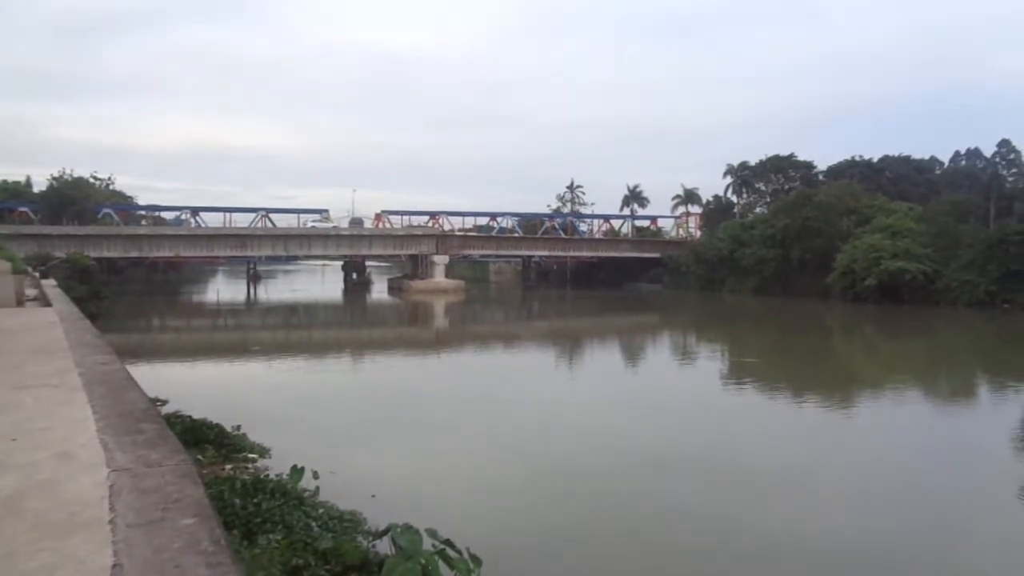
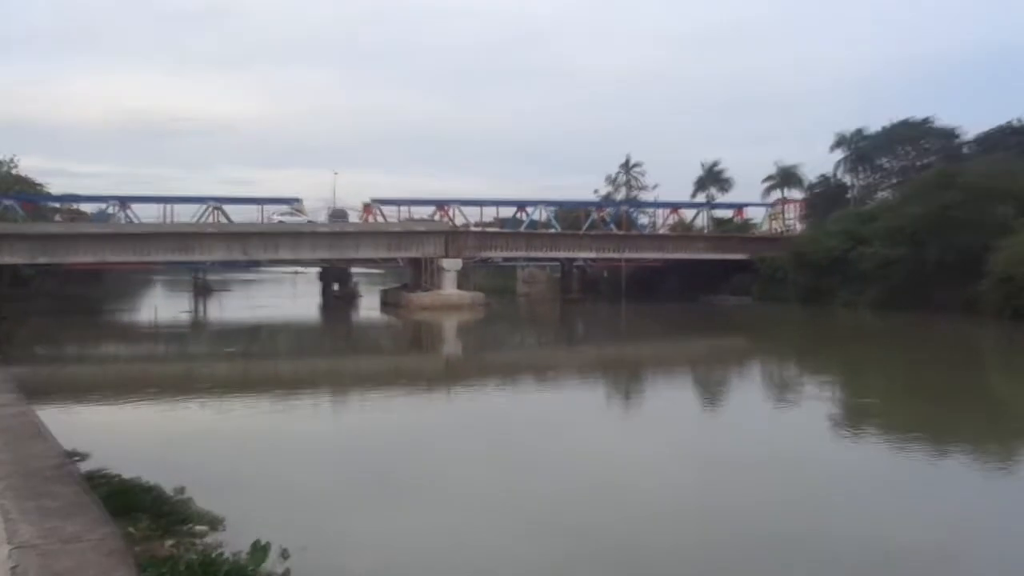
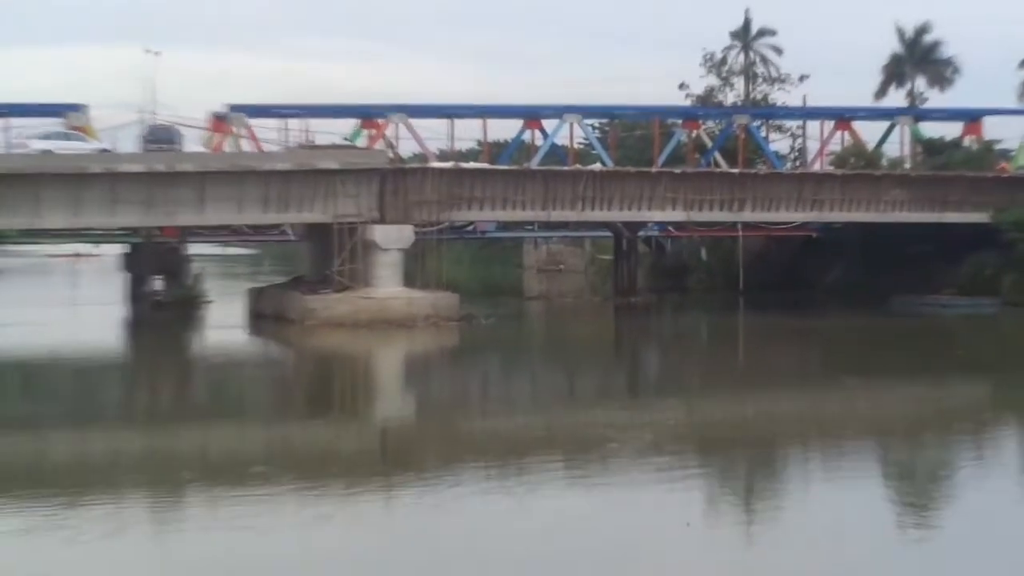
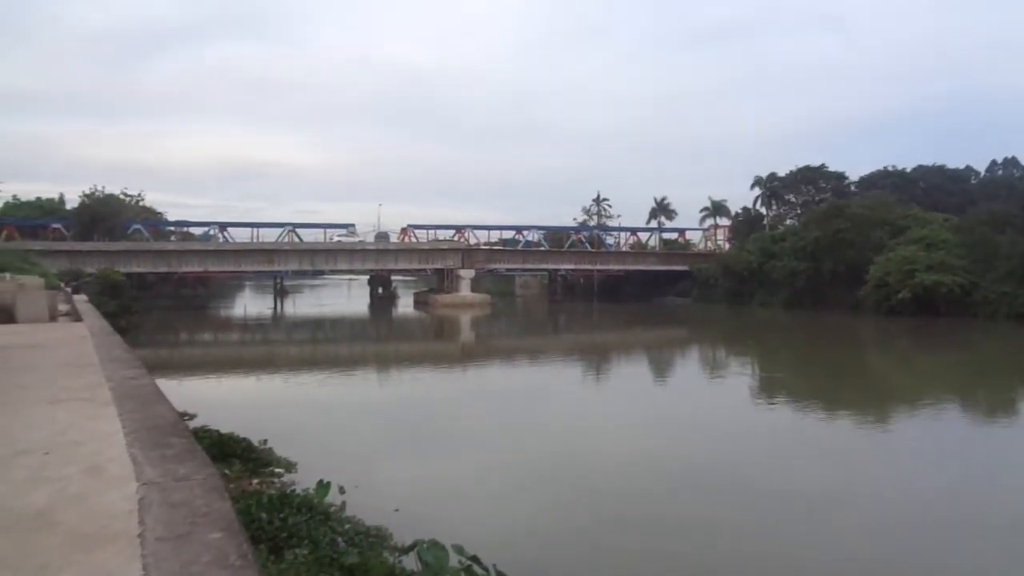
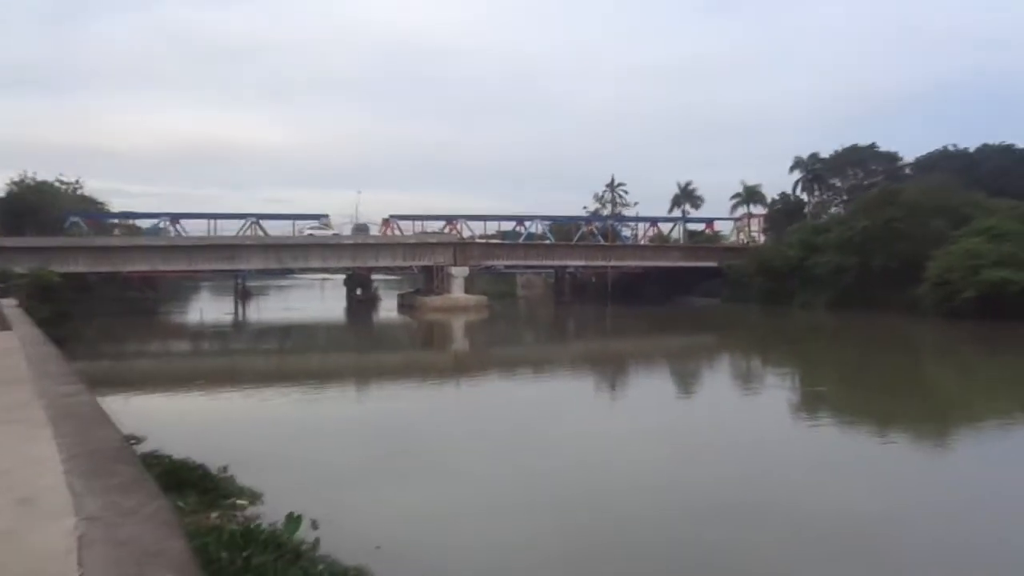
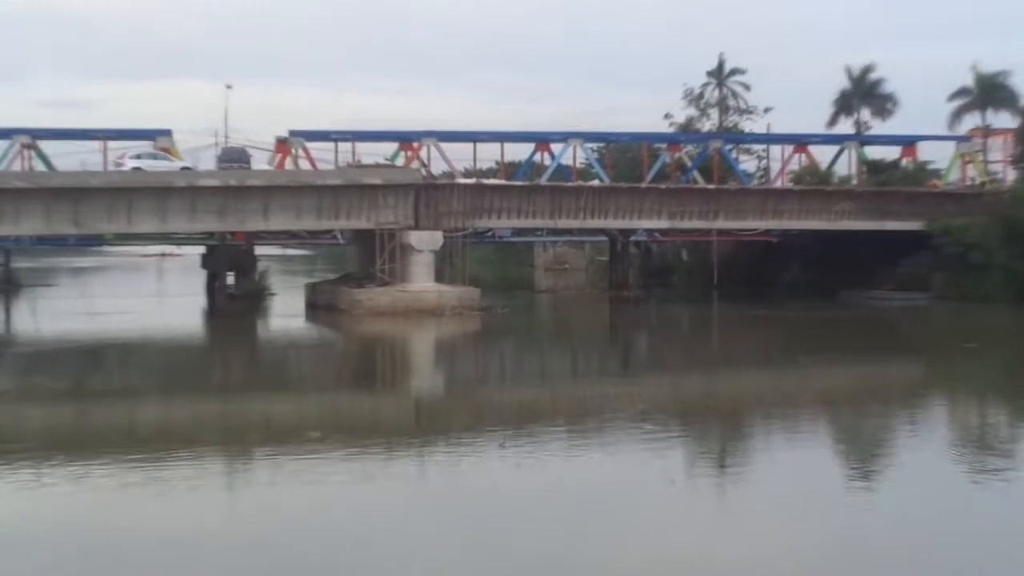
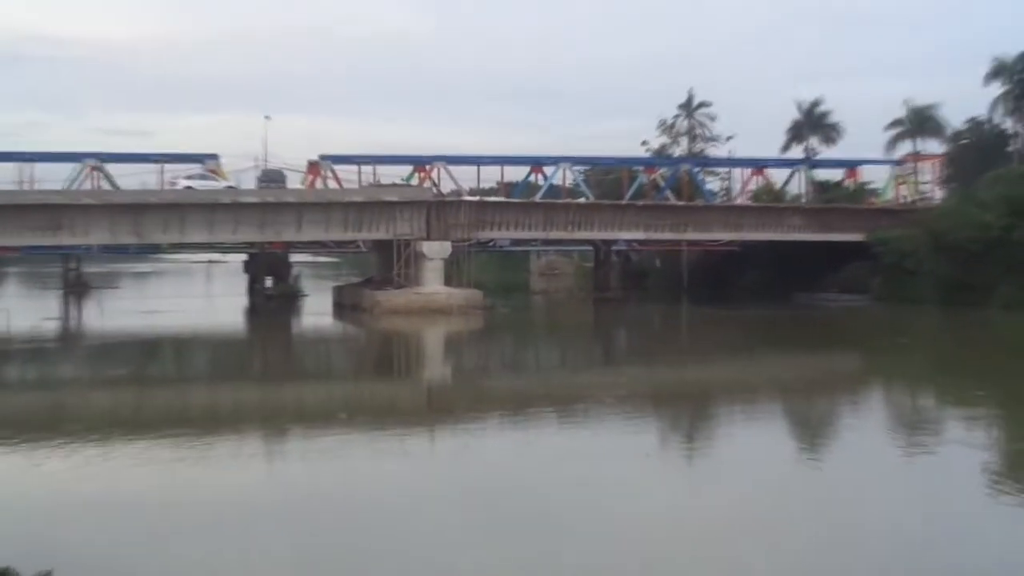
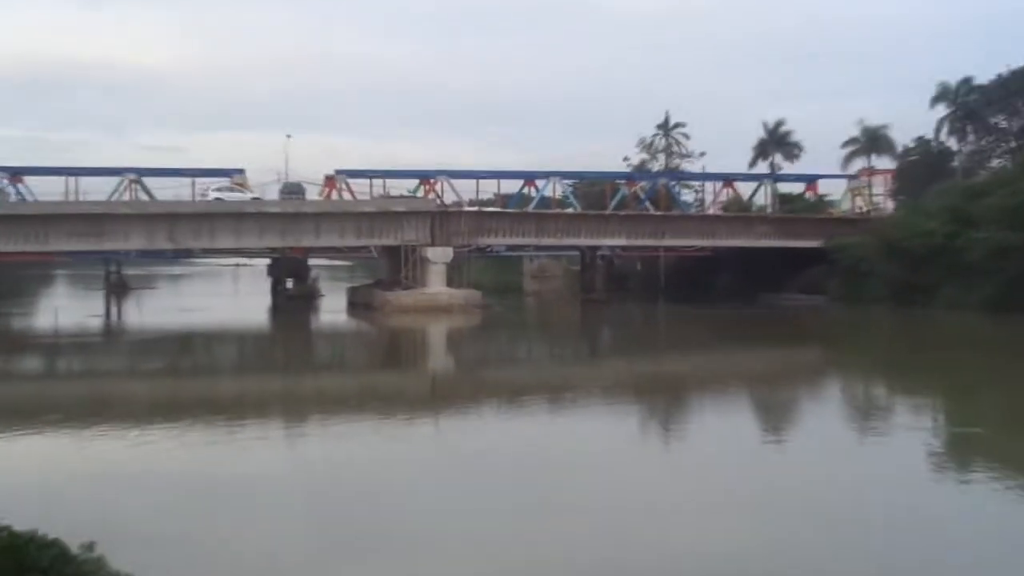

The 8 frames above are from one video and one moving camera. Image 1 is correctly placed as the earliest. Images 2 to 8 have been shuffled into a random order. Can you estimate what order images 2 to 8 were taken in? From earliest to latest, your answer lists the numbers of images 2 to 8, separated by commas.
4, 5, 2, 8, 7, 6, 3
